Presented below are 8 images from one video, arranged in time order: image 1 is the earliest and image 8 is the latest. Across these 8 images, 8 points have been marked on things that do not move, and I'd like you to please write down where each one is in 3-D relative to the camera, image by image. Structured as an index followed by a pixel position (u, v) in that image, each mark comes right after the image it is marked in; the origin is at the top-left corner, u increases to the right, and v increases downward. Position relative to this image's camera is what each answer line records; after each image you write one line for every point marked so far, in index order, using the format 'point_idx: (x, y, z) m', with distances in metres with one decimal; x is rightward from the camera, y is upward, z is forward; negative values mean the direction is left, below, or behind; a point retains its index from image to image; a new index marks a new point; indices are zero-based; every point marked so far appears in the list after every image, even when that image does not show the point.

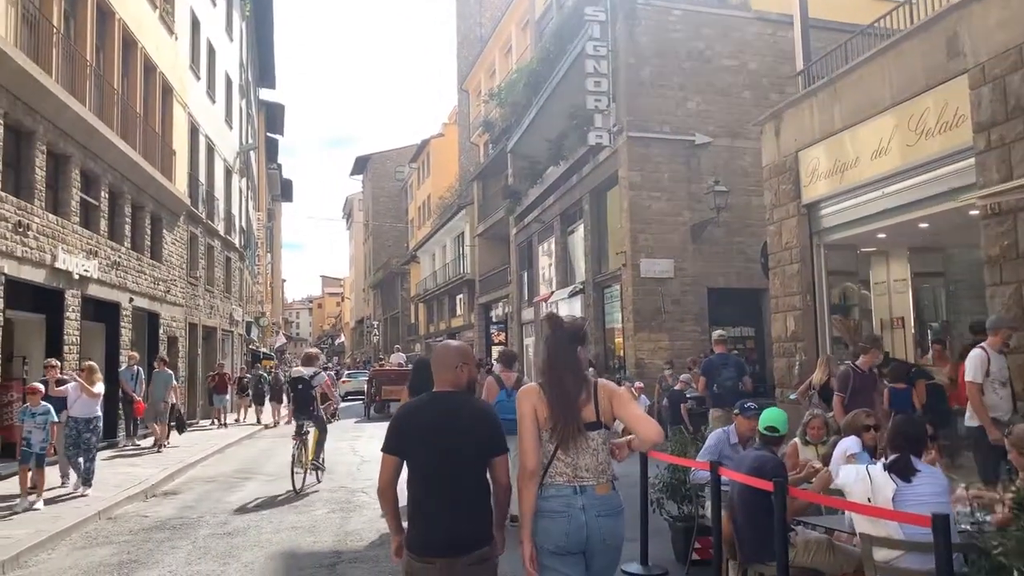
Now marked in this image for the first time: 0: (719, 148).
0: (+4.6, +3.1, +18.9) m
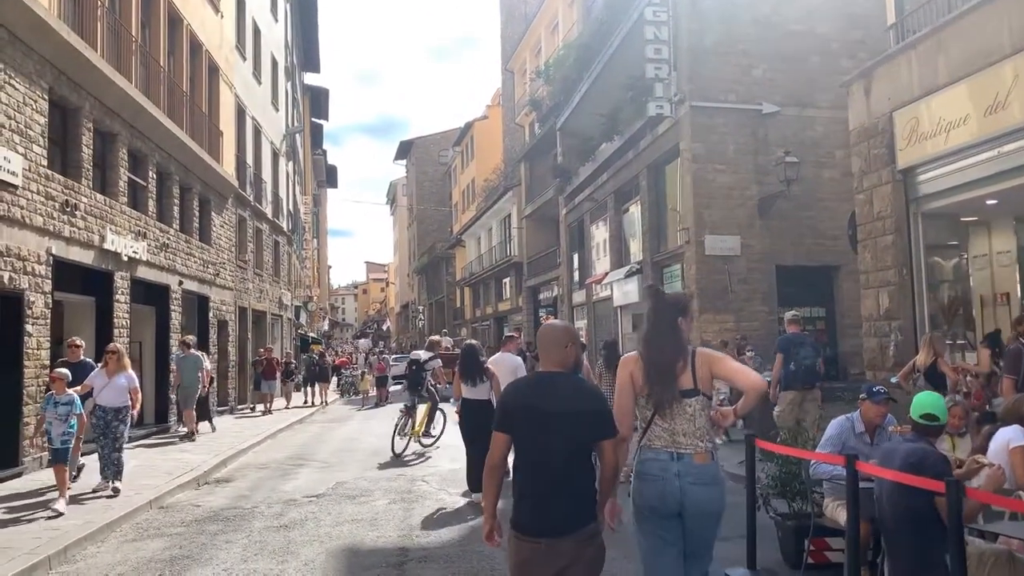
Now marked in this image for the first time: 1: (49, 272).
0: (+5.8, +3.6, +17.9) m
1: (-6.5, +0.2, +12.0) m
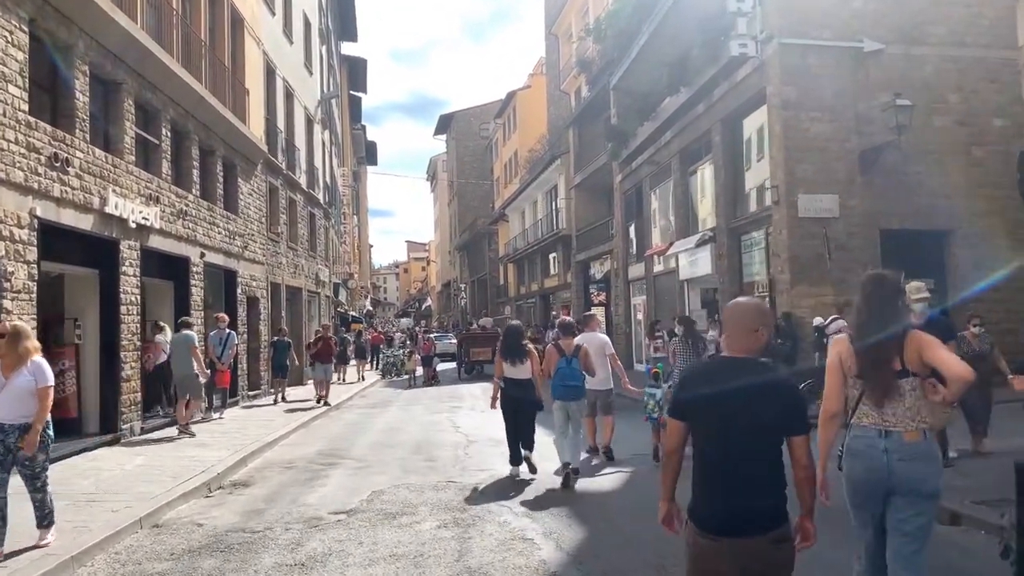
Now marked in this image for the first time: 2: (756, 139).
0: (+6.9, +4.2, +15.4) m
1: (-5.7, +0.6, +10.1) m
2: (+4.9, +3.0, +16.9) m
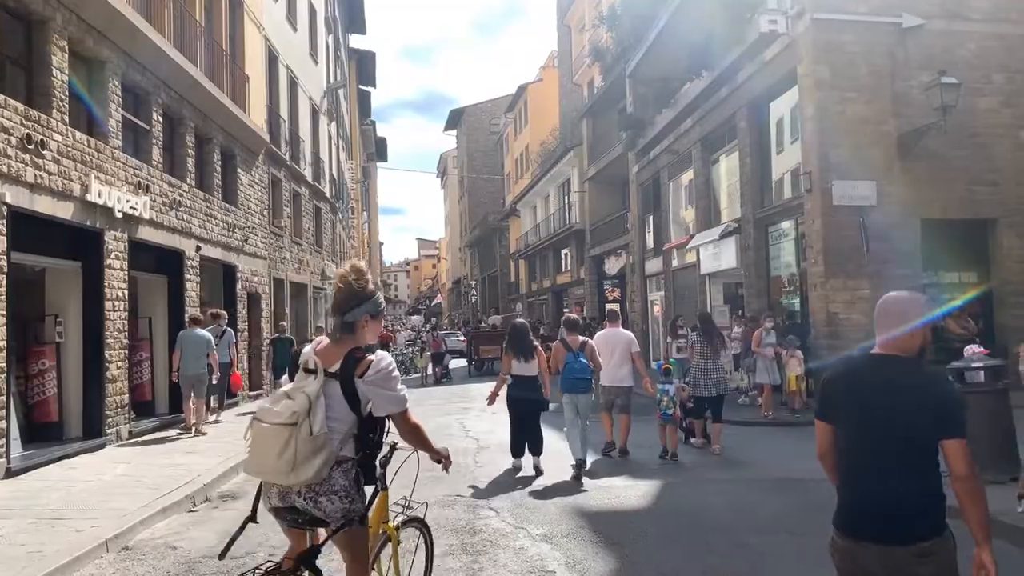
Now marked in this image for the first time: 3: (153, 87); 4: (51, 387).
0: (+7.1, +4.3, +14.3) m
1: (-5.6, +0.7, +9.3) m
2: (+5.1, +3.1, +15.9) m
3: (-5.8, +3.2, +13.7) m
4: (-6.0, -1.3, +11.1) m
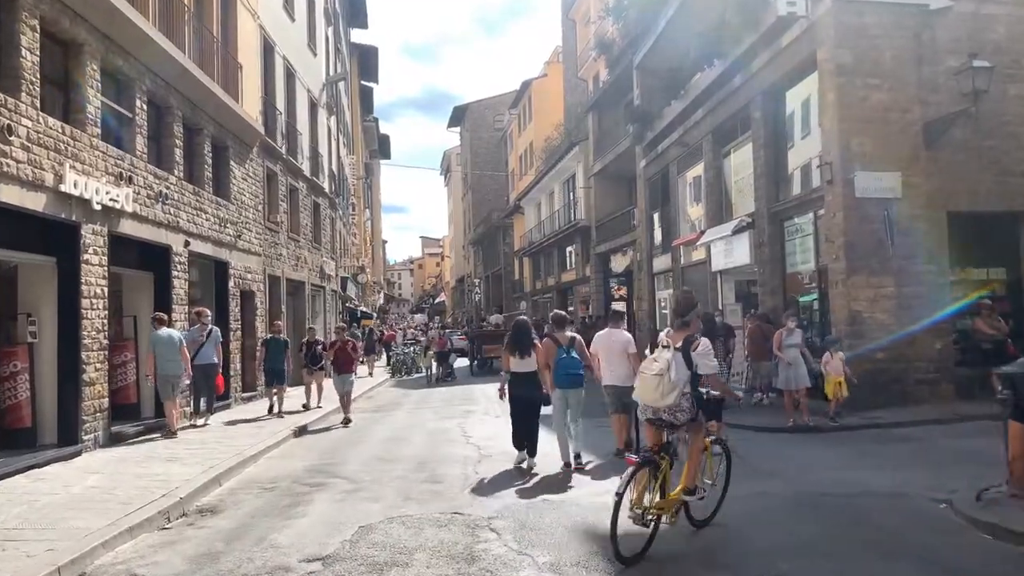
0: (+7.2, +4.3, +13.5) m
1: (-5.5, +0.7, +8.5) m
2: (+5.2, +3.1, +15.1) m
3: (-5.8, +3.3, +13.0) m
4: (-6.0, -1.3, +10.4) m
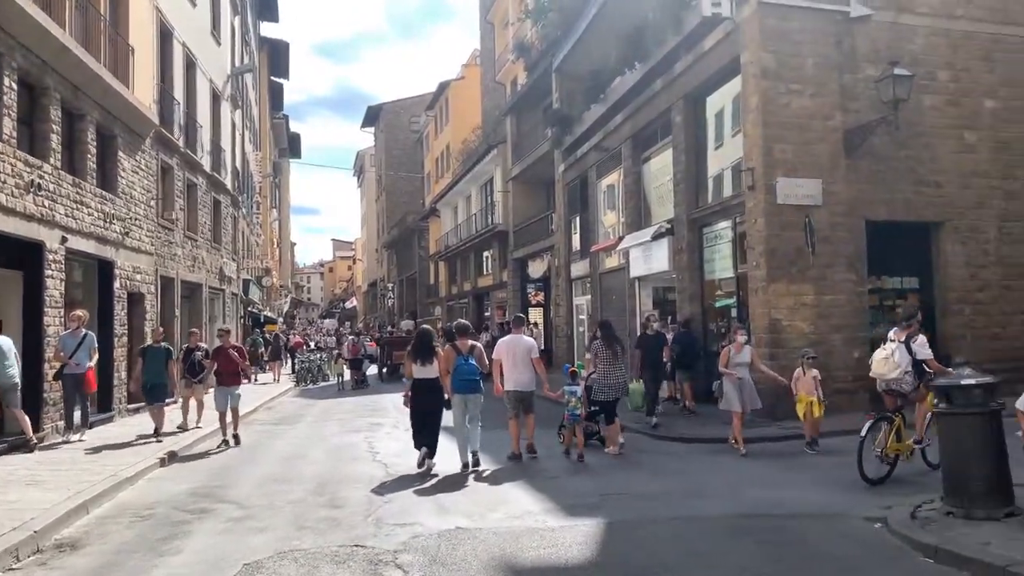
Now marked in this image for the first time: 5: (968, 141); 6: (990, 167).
0: (+5.8, +4.2, +13.5) m
1: (-6.3, +0.7, +7.2) m
2: (+3.7, +3.0, +14.8) m
3: (-6.9, +3.3, +11.6) m
4: (-7.0, -1.2, +9.0) m
5: (+7.5, +2.4, +14.0) m
6: (+7.9, +2.0, +14.1) m
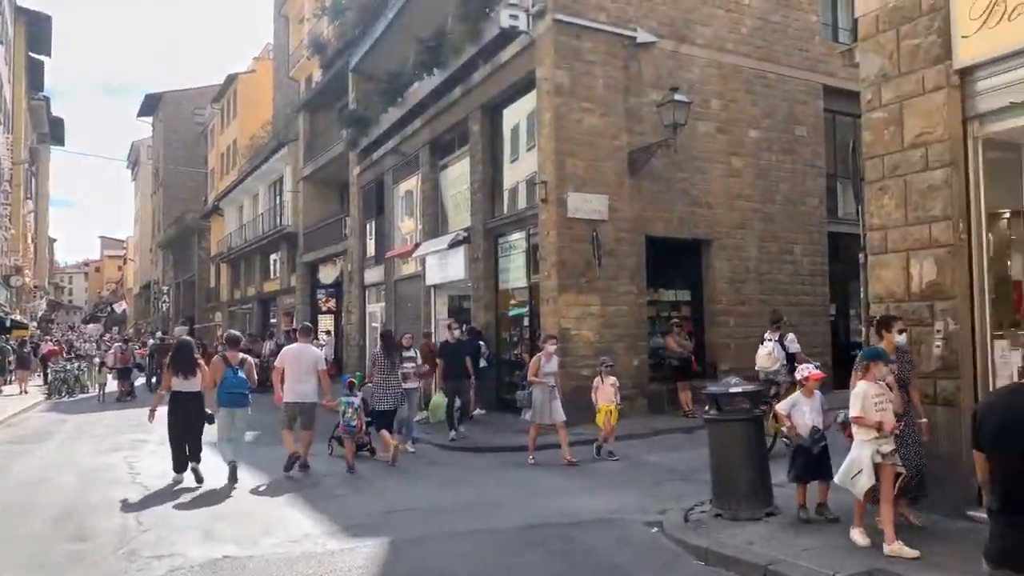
0: (+2.5, +4.0, +14.2) m
1: (-7.8, +0.8, +5.2) m
2: (+0.1, +2.8, +15.0) m
3: (-9.5, +3.4, +9.3) m
4: (-9.0, -1.1, +6.8) m
5: (+4.0, +2.2, +15.1) m
6: (+4.4, +1.7, +15.3) m
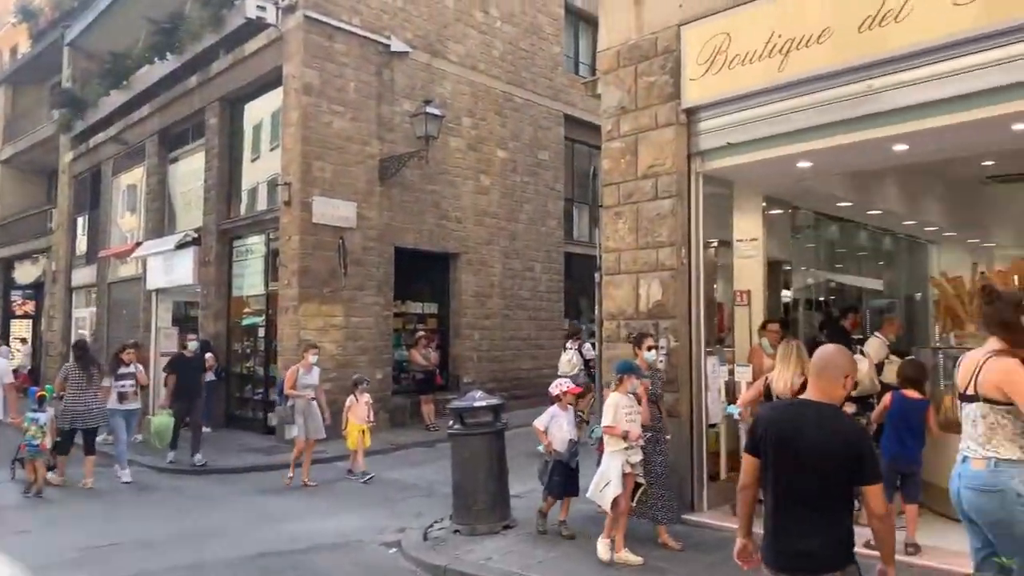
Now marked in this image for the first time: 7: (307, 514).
0: (-1.6, +3.8, +14.1) m
1: (-8.8, +1.1, +2.3) m
2: (-4.1, +2.7, +14.1) m
3: (-11.5, +3.7, +5.8) m
4: (-10.4, -0.8, +3.4) m
5: (-0.5, +1.9, +15.3) m
6: (-0.2, +1.5, +15.6) m
7: (-2.0, -2.3, +8.4) m
